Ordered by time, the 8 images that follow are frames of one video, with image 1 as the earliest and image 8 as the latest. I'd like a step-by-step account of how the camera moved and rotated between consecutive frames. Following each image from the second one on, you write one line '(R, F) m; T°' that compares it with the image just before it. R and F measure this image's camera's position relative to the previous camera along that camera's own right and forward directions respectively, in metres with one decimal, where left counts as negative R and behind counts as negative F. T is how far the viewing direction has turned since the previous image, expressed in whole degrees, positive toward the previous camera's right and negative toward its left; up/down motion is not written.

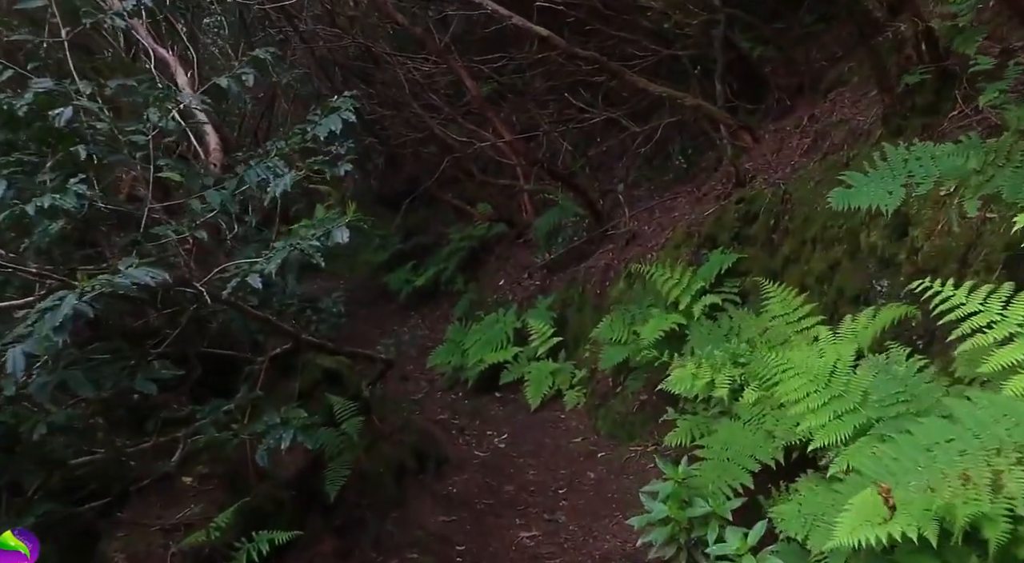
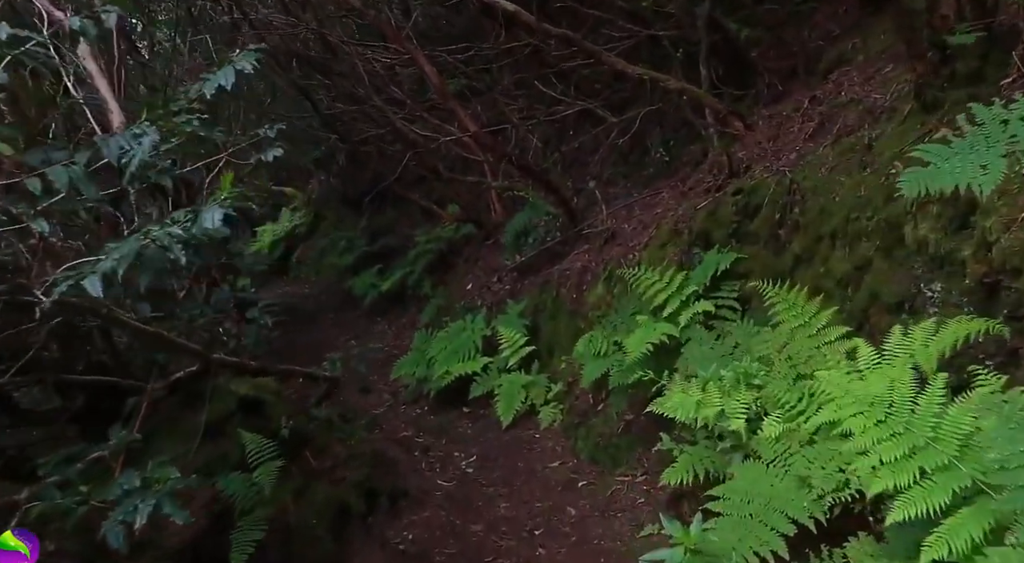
(0.0, +0.9) m; +2°
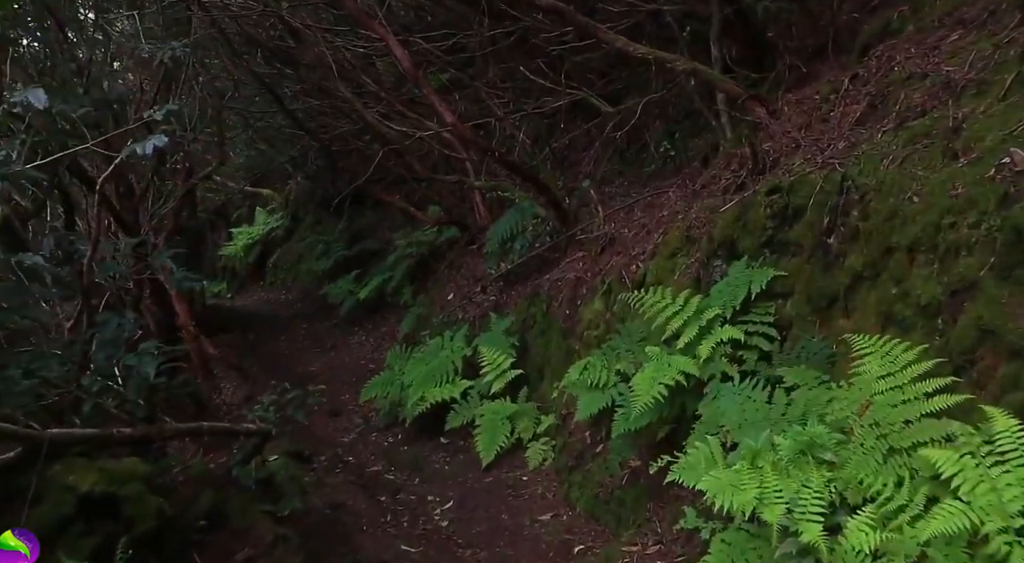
(+0.1, +1.2) m; +1°
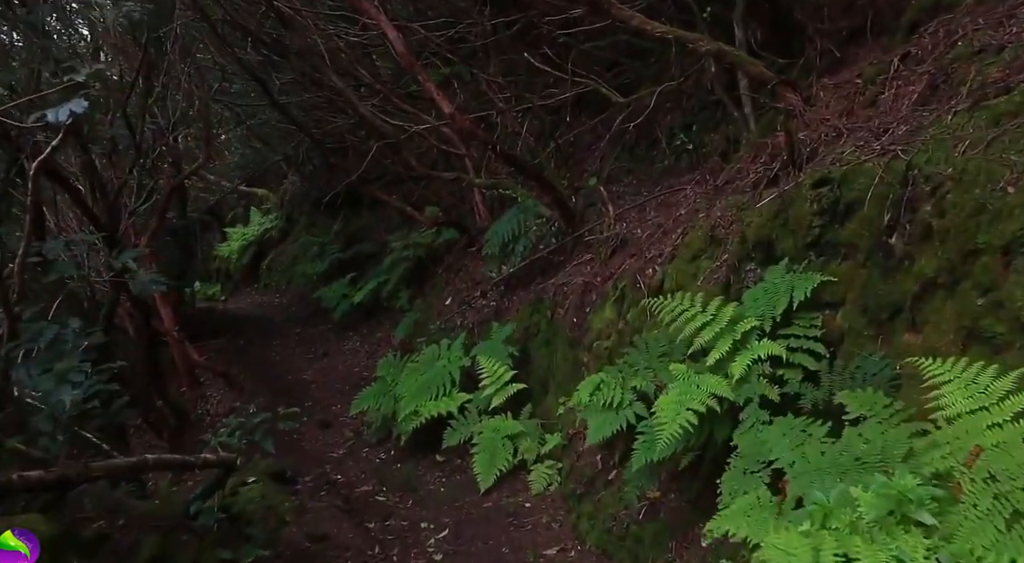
(0.0, +0.7) m; 0°
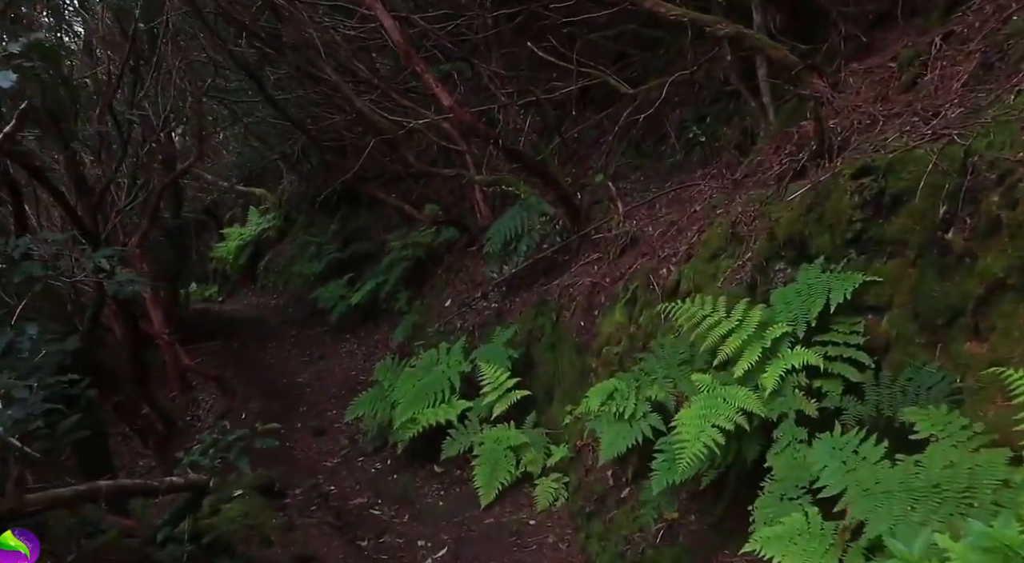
(0.0, +0.4) m; 0°
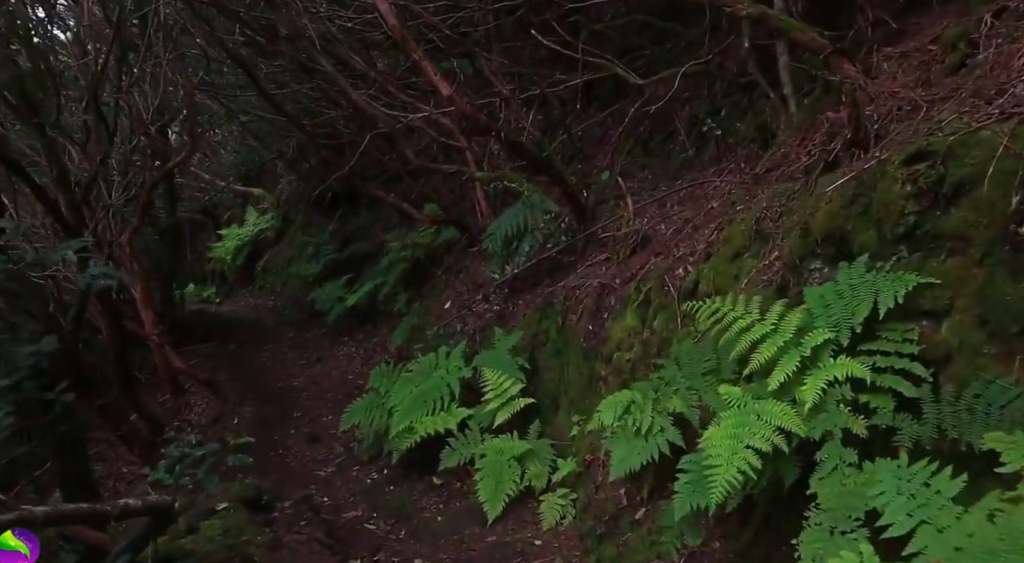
(0.0, +0.4) m; 0°
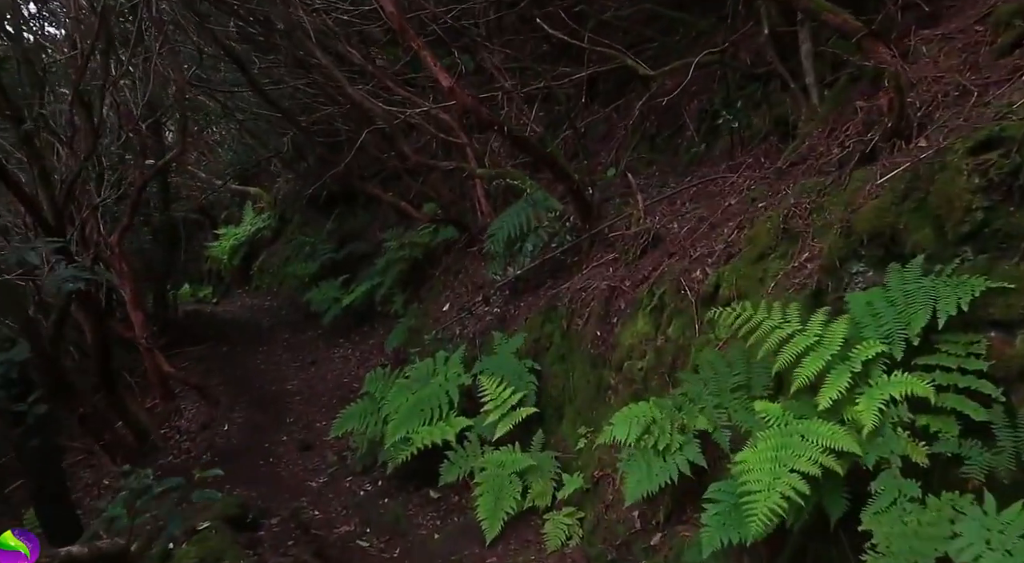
(0.0, +0.4) m; 0°
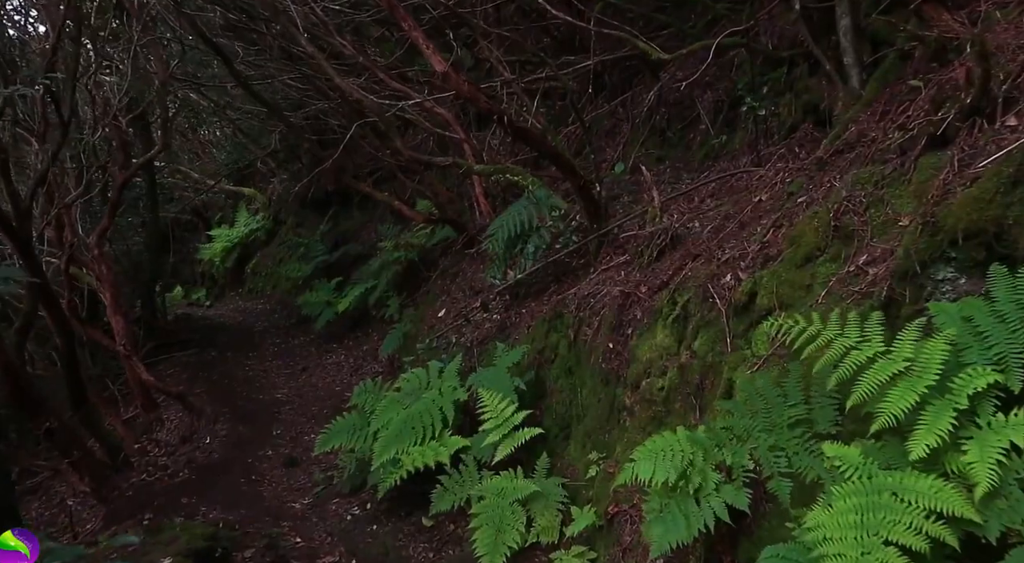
(0.0, +0.6) m; 0°
